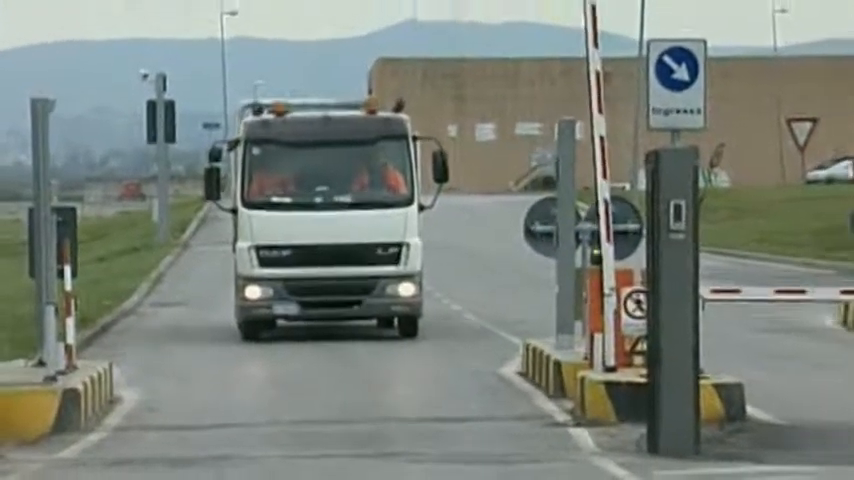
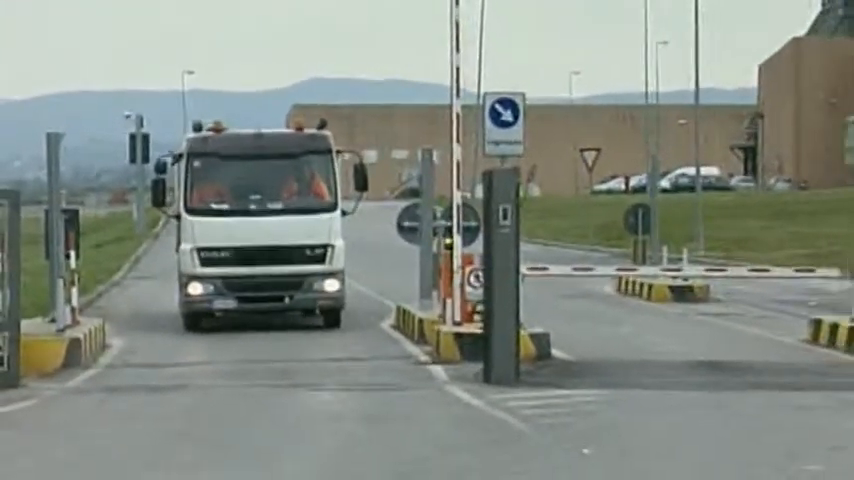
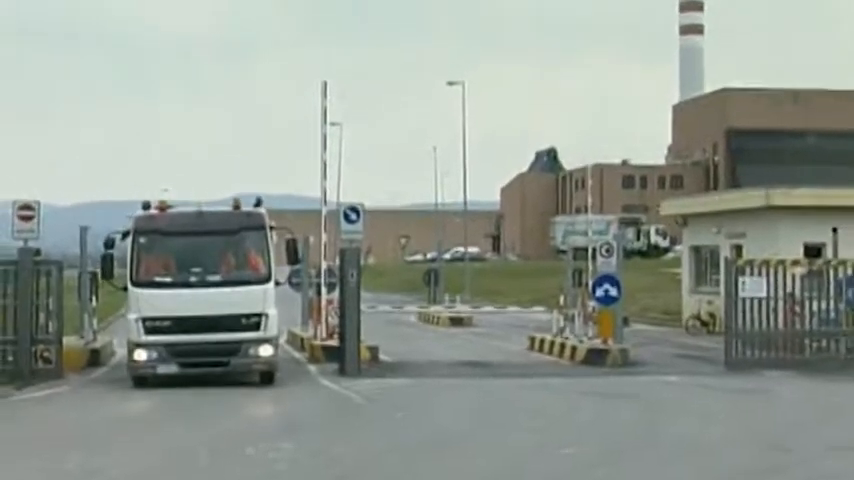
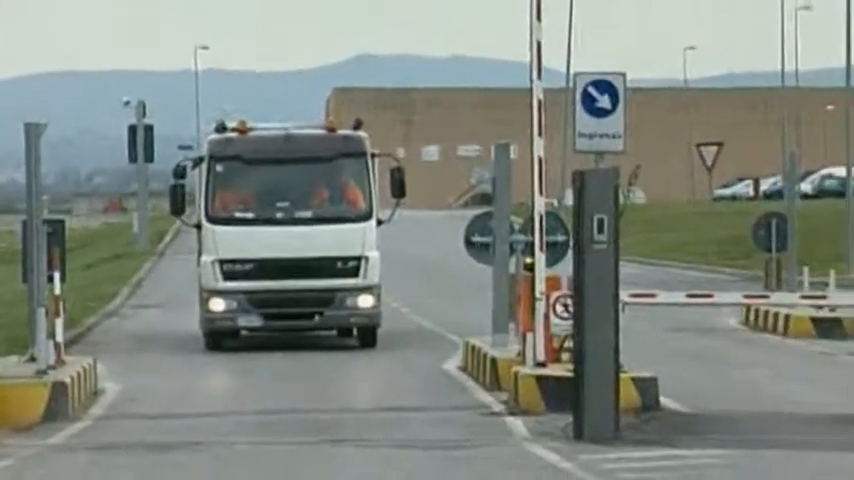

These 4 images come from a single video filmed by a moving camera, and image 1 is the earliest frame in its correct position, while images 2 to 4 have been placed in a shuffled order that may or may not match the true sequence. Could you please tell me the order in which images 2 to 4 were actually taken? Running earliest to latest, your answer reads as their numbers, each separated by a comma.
4, 2, 3
